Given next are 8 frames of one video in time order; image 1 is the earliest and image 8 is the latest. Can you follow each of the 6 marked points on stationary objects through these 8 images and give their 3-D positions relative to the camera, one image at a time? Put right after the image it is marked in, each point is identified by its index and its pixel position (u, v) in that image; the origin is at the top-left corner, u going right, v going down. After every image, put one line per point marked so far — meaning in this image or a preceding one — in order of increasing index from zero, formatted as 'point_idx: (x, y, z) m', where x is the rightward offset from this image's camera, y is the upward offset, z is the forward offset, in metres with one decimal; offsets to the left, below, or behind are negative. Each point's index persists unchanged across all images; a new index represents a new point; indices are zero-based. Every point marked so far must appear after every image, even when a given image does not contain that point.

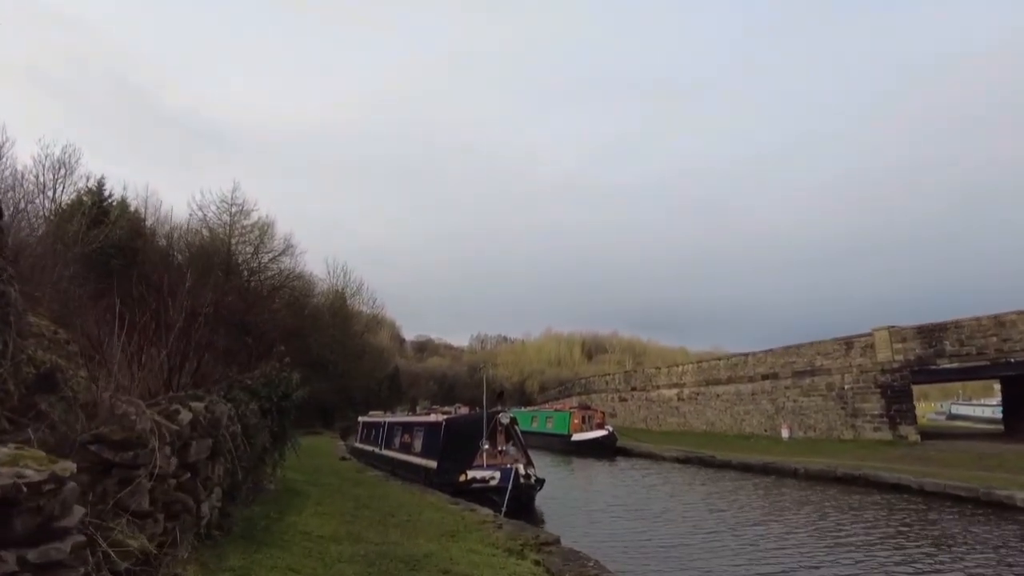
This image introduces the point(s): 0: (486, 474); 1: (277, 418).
0: (-0.5, -3.5, +13.8) m
1: (-3.9, -2.1, +12.0) m
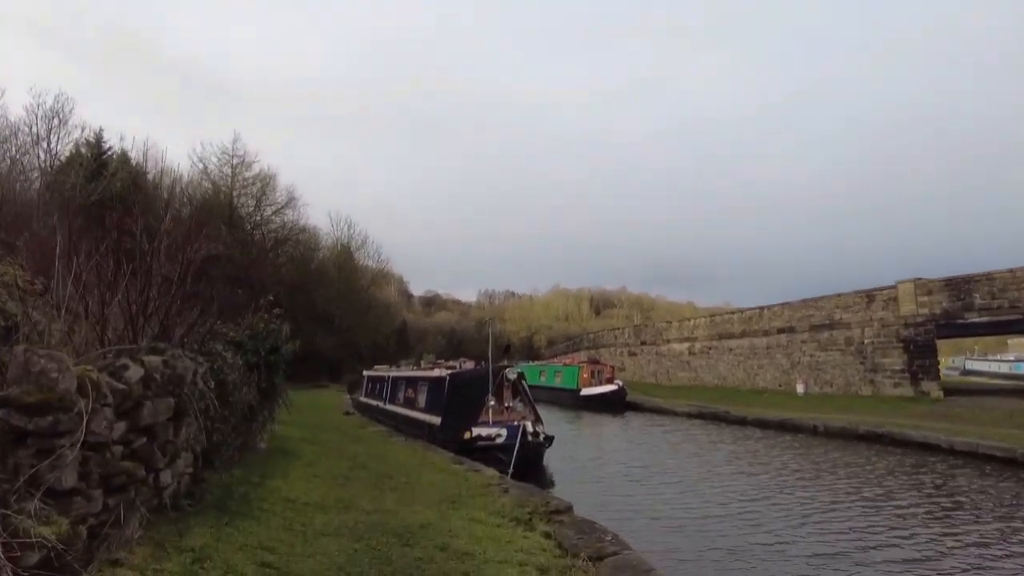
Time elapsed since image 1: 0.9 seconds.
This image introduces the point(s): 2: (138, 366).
0: (-0.4, -2.5, +12.9) m
1: (-3.8, -1.3, +11.1) m
2: (-2.8, -0.6, +5.5) m
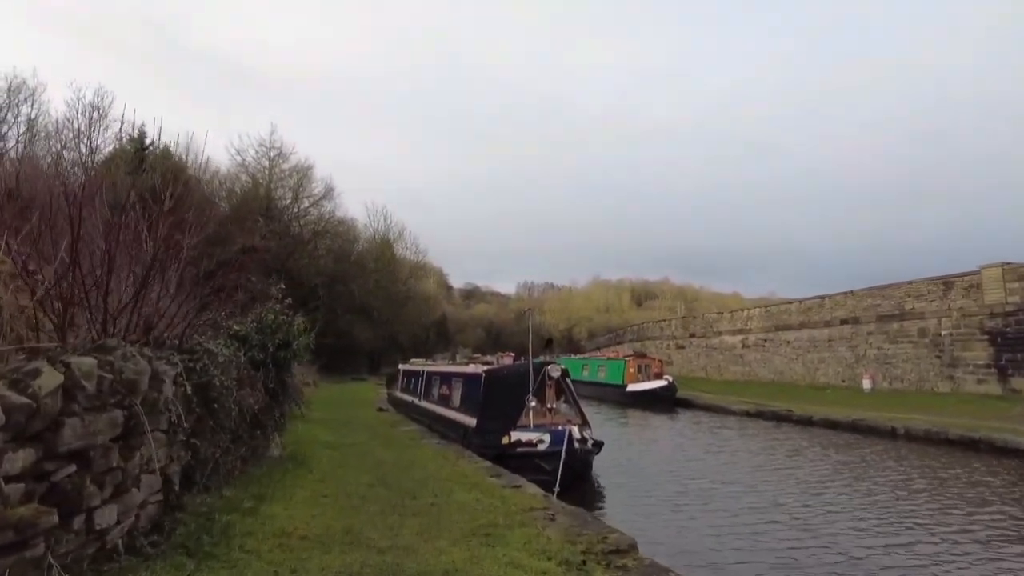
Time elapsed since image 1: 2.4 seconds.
0: (+0.3, -2.3, +11.4) m
1: (-3.2, -1.1, +9.7) m
2: (-2.6, -0.5, +4.1) m
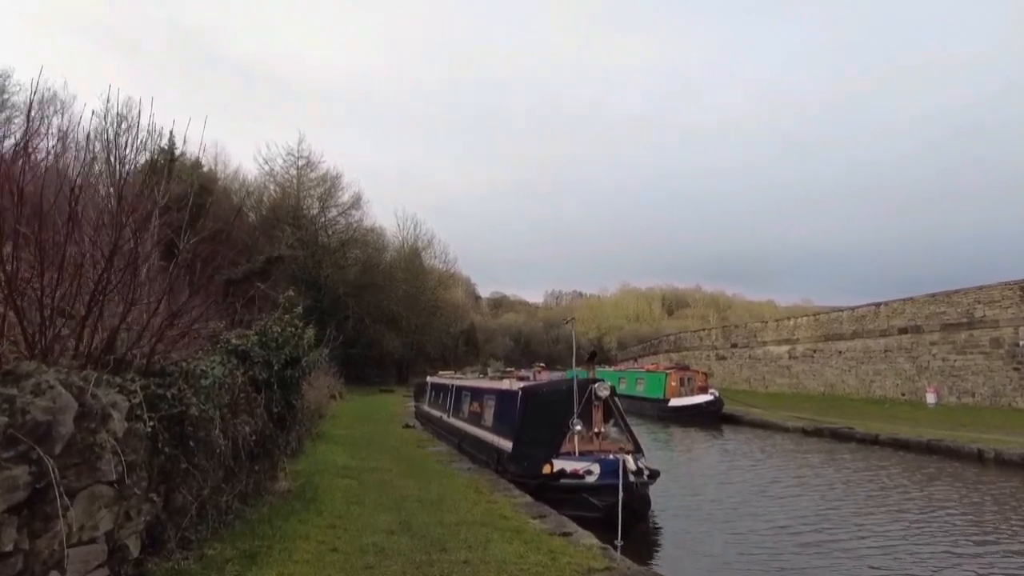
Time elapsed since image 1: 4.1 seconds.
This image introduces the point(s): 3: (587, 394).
0: (+0.9, -2.4, +9.8) m
1: (-2.7, -1.2, +8.4) m
2: (-2.3, -0.5, +2.7) m
3: (+1.1, -1.5, +10.5) m
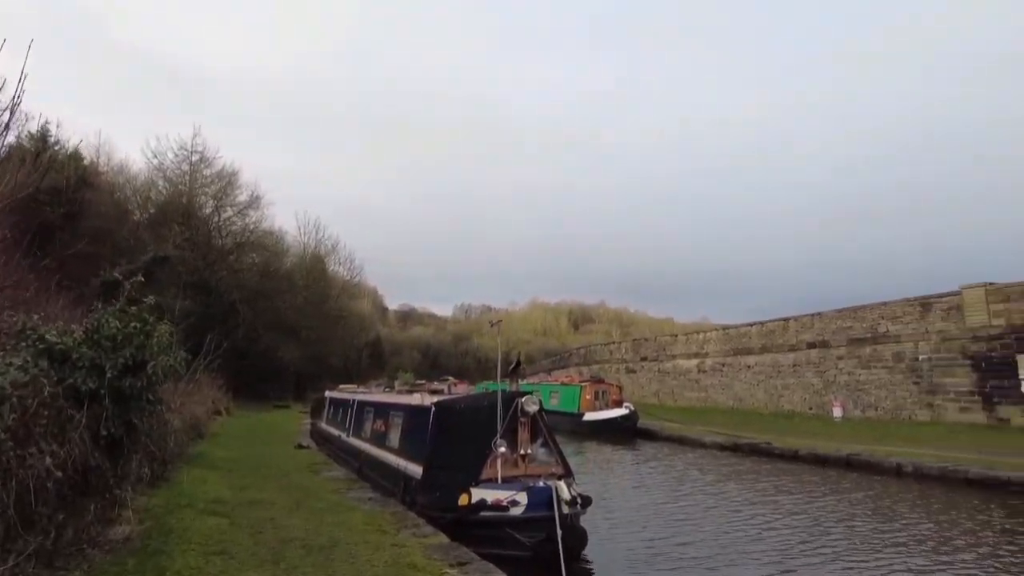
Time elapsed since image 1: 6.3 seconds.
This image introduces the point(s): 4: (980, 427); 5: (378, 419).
0: (-0.1, -2.4, +8.4) m
1: (-3.4, -1.1, +6.5) m
2: (-2.3, -0.3, +1.0) m
3: (0.0, -1.5, +9.1) m
4: (+12.2, -3.6, +19.0) m
5: (-2.5, -2.5, +13.8) m
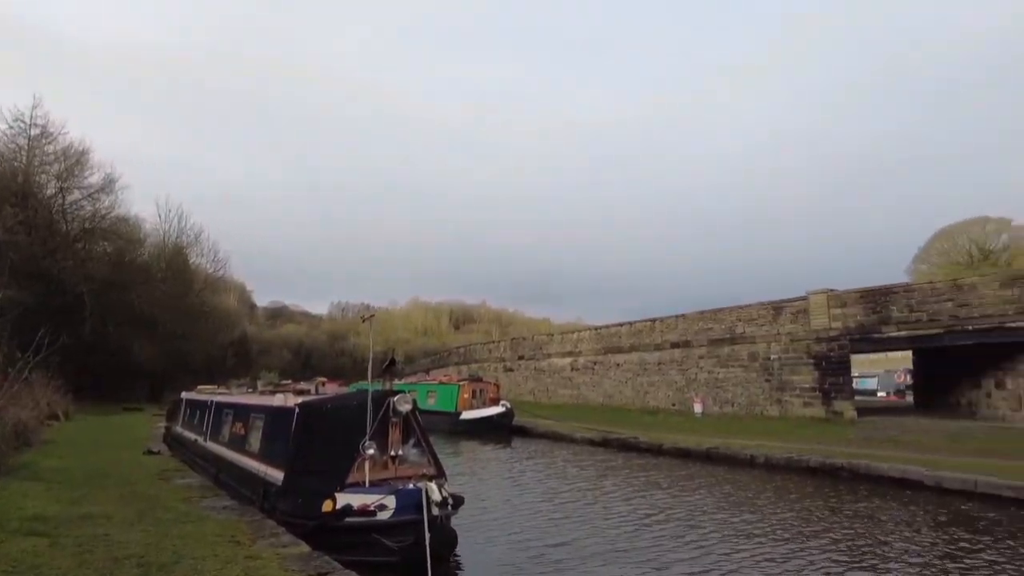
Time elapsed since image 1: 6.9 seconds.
0: (-1.6, -2.4, +8.3) m
1: (-4.6, -1.1, +5.9) m
2: (-2.6, -0.3, +0.6) m
3: (-1.7, -1.6, +9.0) m
4: (+8.8, -3.8, +20.7) m
5: (-4.9, -2.5, +13.2) m
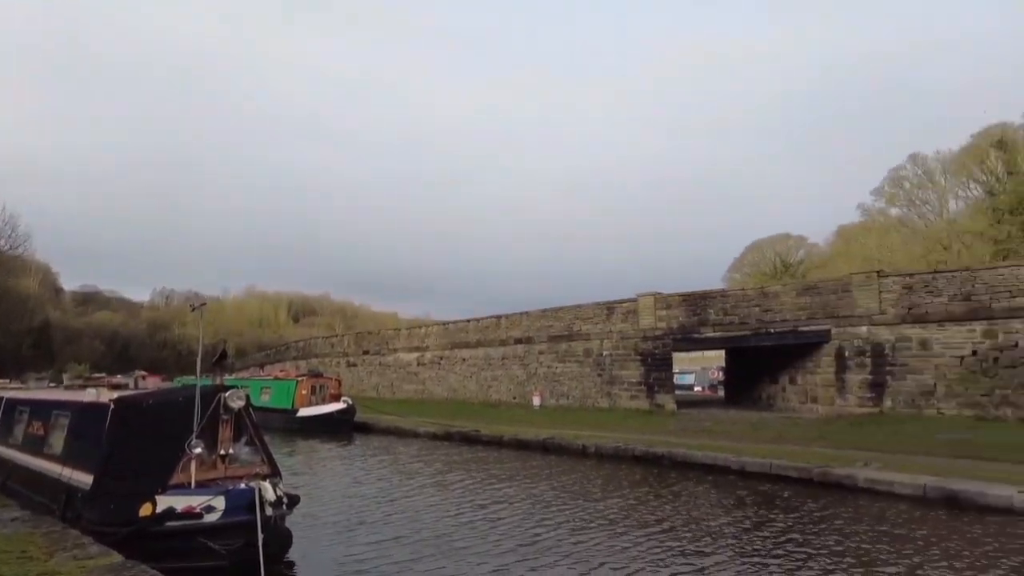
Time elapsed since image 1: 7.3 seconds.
0: (-3.4, -2.4, +8.2) m
1: (-5.8, -1.0, +5.2) m
2: (-2.7, -0.3, +0.5) m
3: (-3.6, -1.5, +8.9) m
4: (+4.1, -3.9, +22.5) m
5: (-7.7, -2.3, +12.3) m
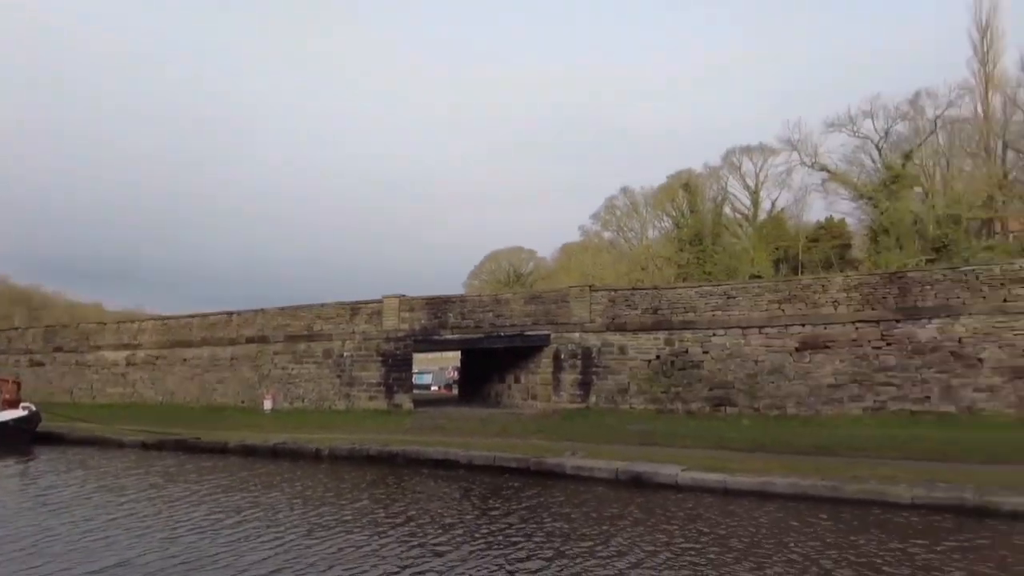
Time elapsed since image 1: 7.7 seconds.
0: (-6.2, -2.2, +7.0) m
1: (-7.4, -0.7, +3.4) m
2: (-2.9, -0.2, 0.0) m
3: (-6.6, -1.3, +7.6) m
4: (-4.0, -3.9, +23.0) m
5: (-11.6, -1.8, +9.5) m
